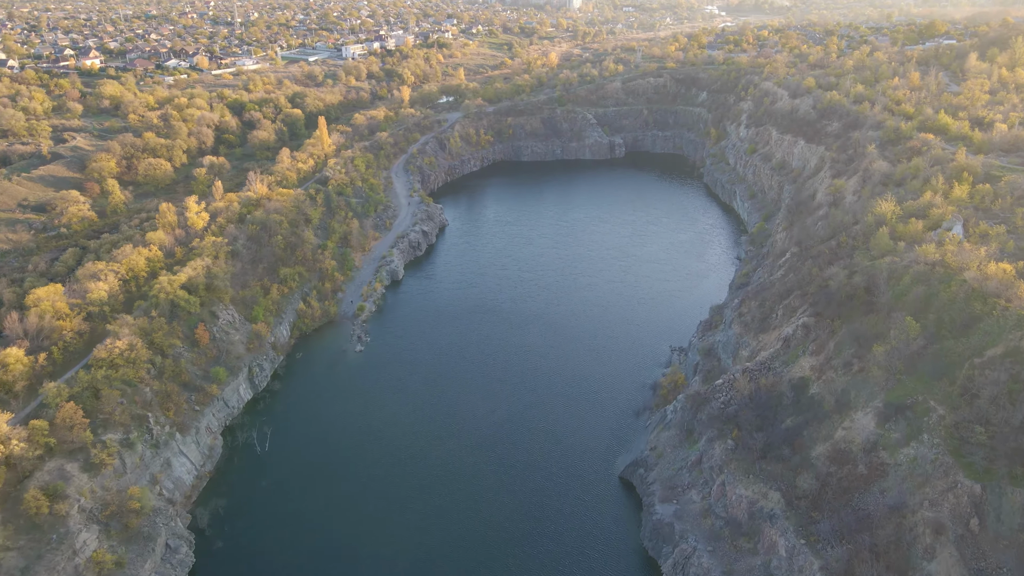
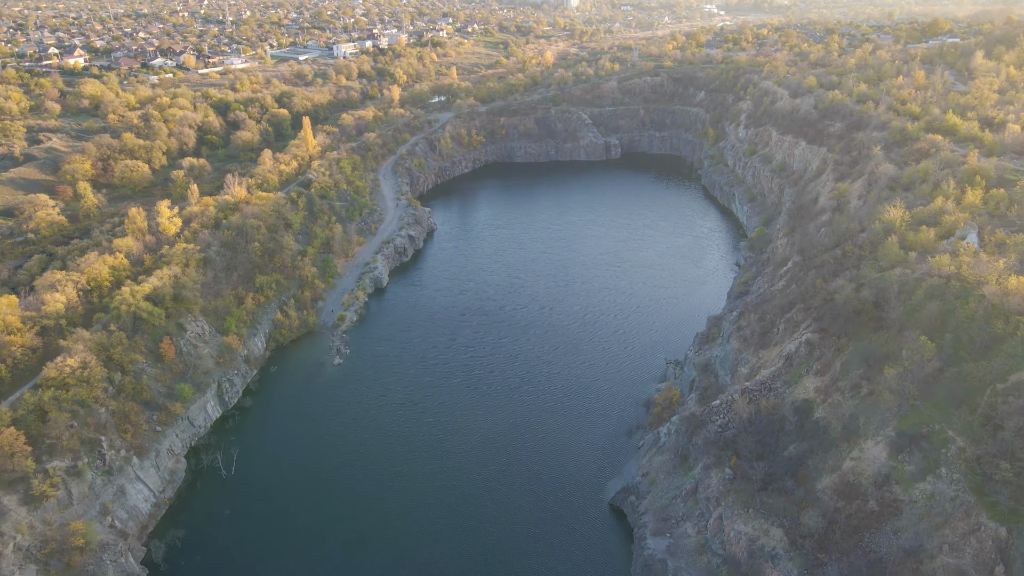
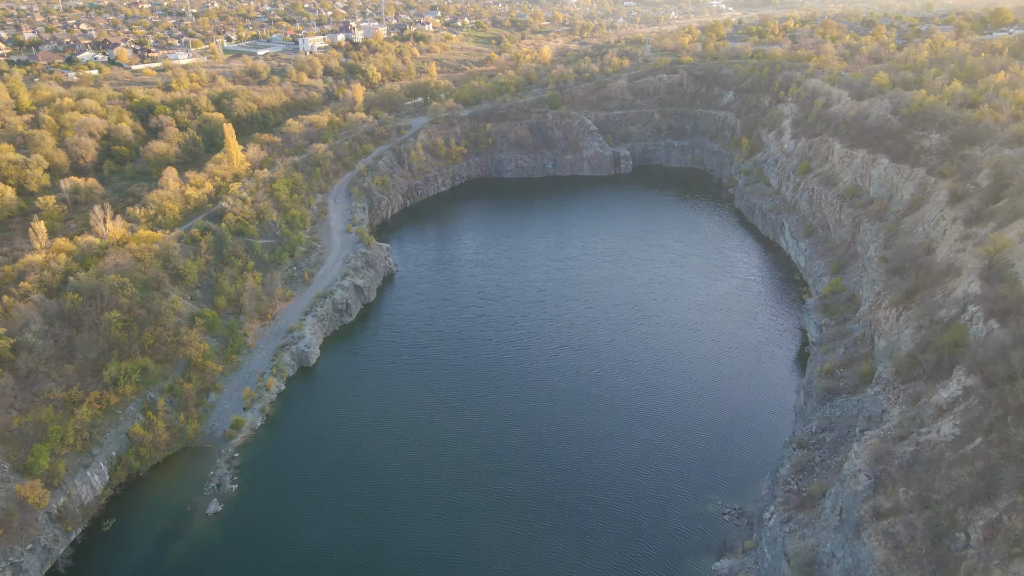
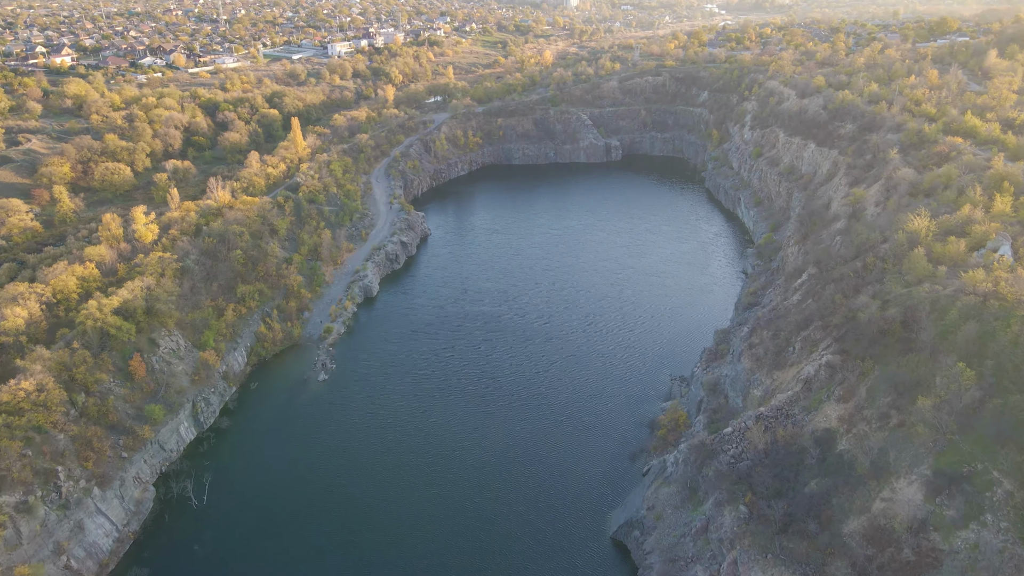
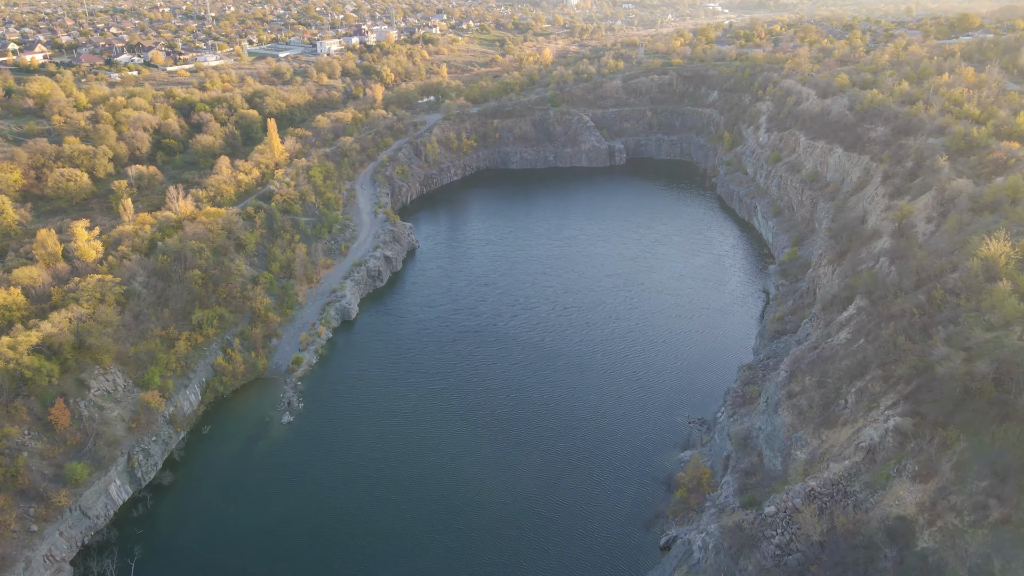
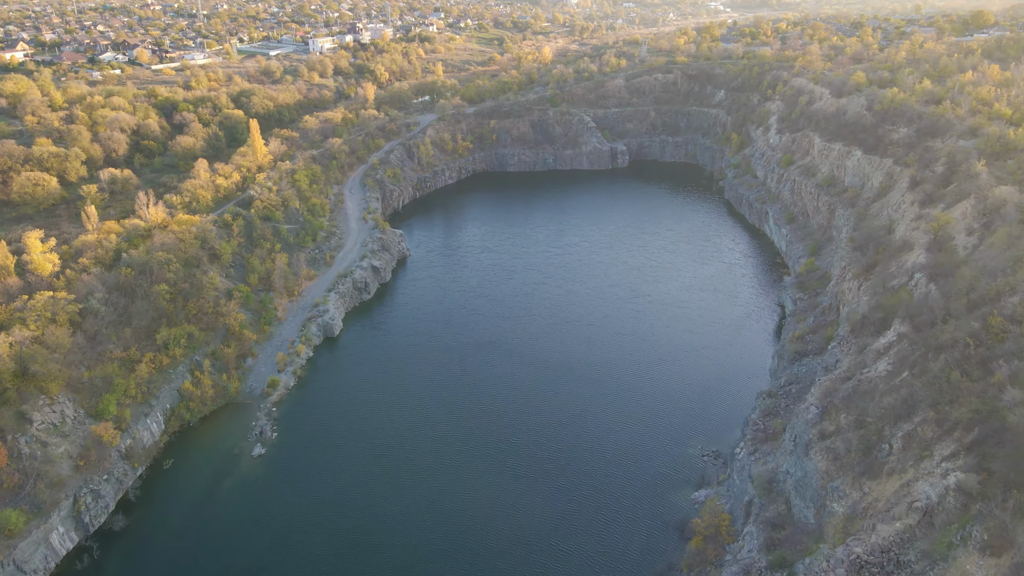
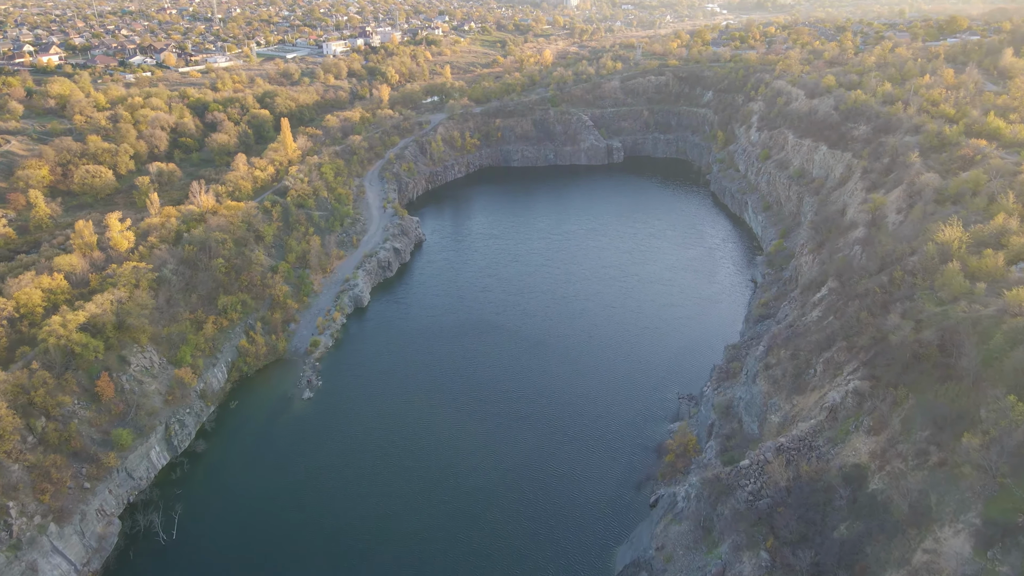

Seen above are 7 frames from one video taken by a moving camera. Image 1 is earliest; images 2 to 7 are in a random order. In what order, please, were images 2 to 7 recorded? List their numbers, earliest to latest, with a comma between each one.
2, 4, 7, 5, 6, 3
